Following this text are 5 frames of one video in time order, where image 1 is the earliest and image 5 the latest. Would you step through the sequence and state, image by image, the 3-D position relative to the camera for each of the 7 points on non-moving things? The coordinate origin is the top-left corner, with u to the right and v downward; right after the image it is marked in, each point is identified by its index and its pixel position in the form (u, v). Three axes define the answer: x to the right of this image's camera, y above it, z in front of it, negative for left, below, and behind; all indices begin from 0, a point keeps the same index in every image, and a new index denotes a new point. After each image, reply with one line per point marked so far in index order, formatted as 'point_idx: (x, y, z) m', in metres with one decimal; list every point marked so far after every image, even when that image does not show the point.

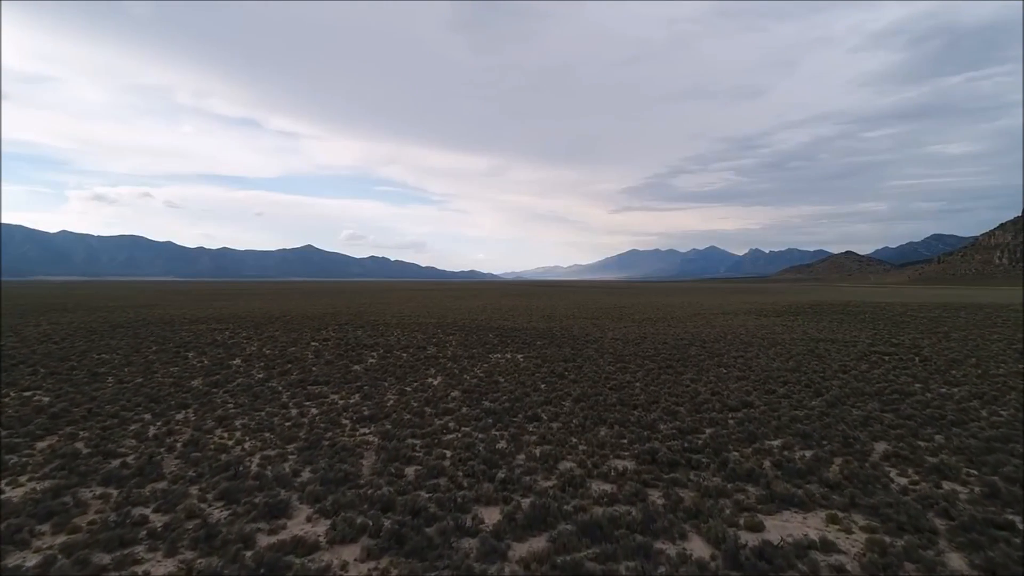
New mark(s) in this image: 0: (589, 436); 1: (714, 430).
0: (+1.2, -2.3, +12.7) m
1: (+3.2, -2.3, +13.1) m
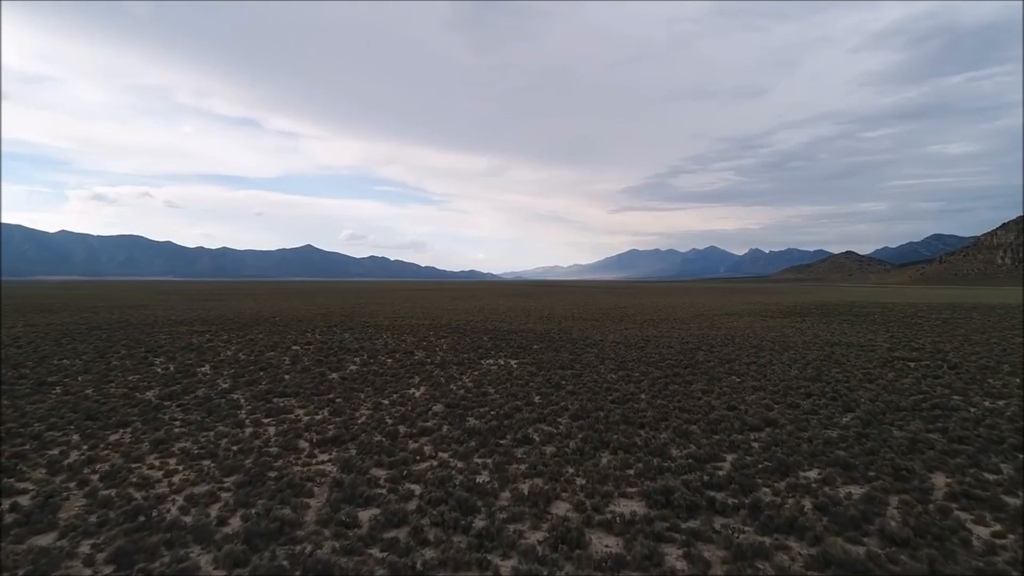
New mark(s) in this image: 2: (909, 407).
0: (+1.0, -2.3, +10.7) m
1: (+3.0, -2.3, +11.1) m
2: (+7.3, -2.2, +15.1) m
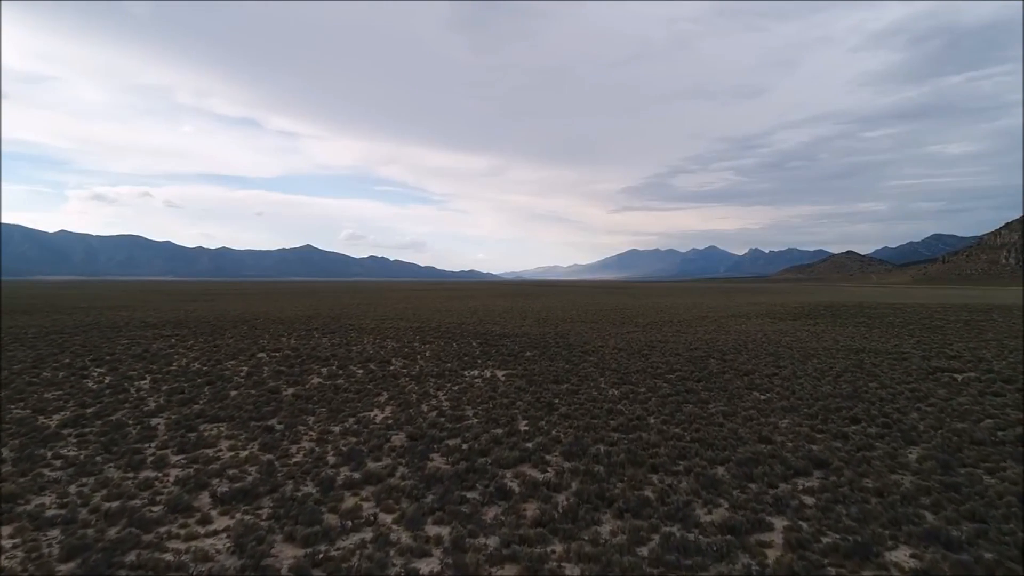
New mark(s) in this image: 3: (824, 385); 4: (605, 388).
0: (+0.7, -2.3, +7.6) m
1: (+2.7, -2.3, +8.0) m
2: (+7.0, -2.2, +12.0) m
3: (+7.0, -2.2, +18.5) m
4: (+2.1, -2.2, +18.3) m
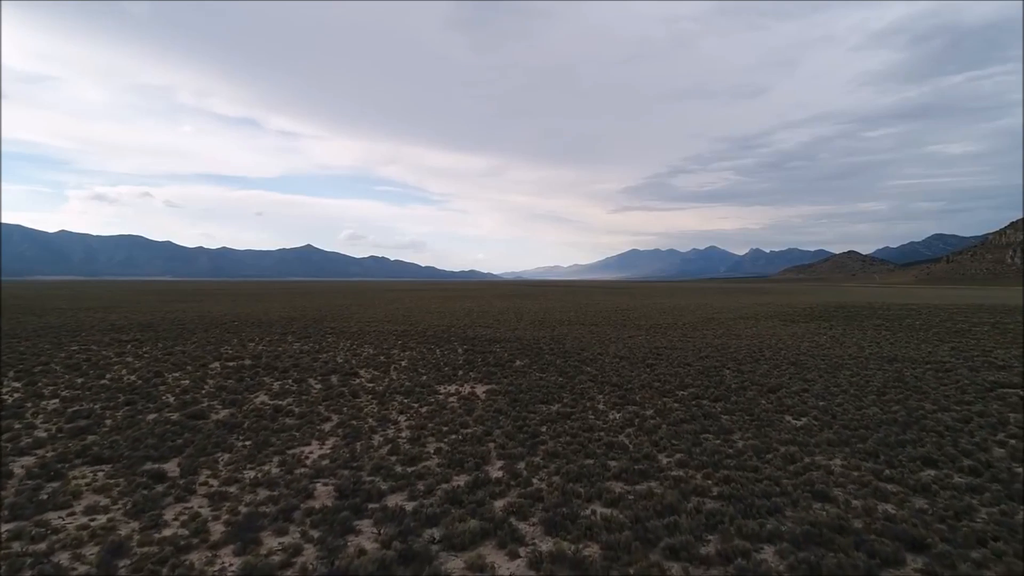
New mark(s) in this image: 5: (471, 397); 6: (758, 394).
0: (+0.3, -2.3, +4.4) m
1: (+2.3, -2.3, +4.8) m
2: (+6.6, -2.2, +8.8) m
3: (+6.6, -2.2, +15.3) m
4: (+1.7, -2.2, +15.1) m
5: (-0.9, -2.3, +17.2) m
6: (+5.2, -2.2, +17.4) m
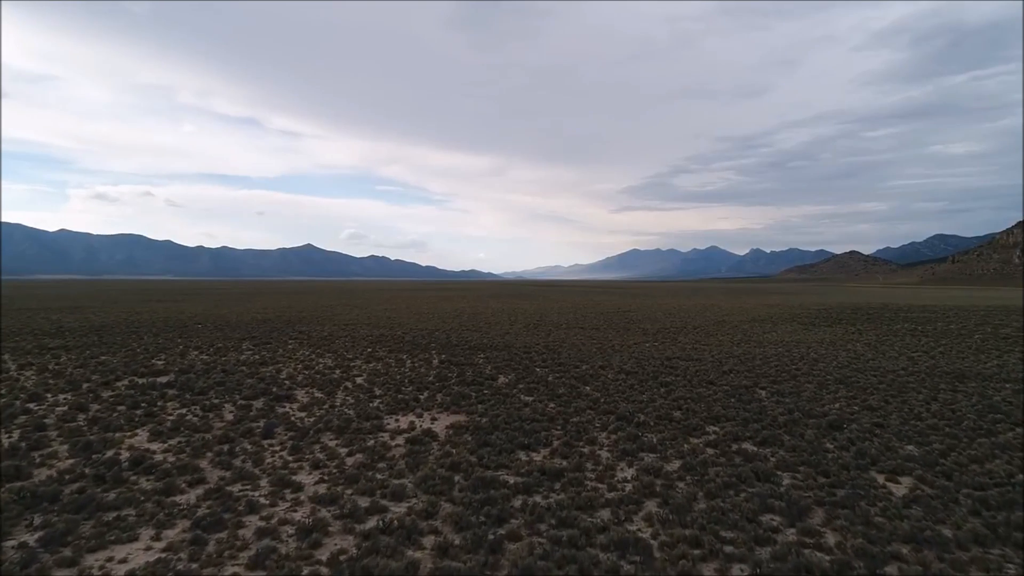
0: (-0.2, -2.3, -0.4) m
1: (+1.8, -2.3, +0.1) m
2: (+6.1, -2.2, +4.1) m
3: (+6.2, -2.2, +10.6) m
4: (+1.2, -2.2, +10.4) m
5: (-1.3, -2.3, +12.5) m
6: (+4.8, -2.2, +12.7) m
